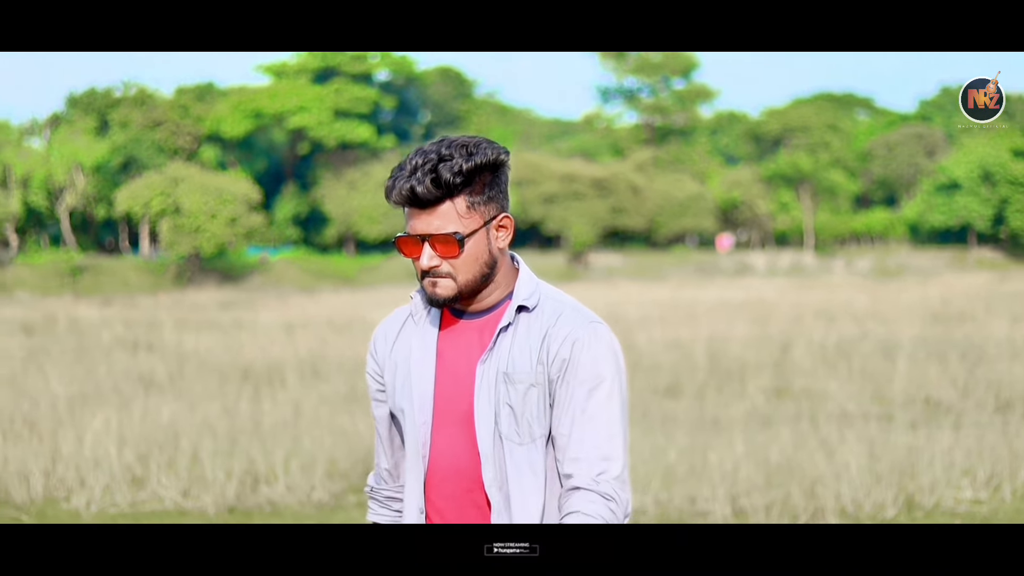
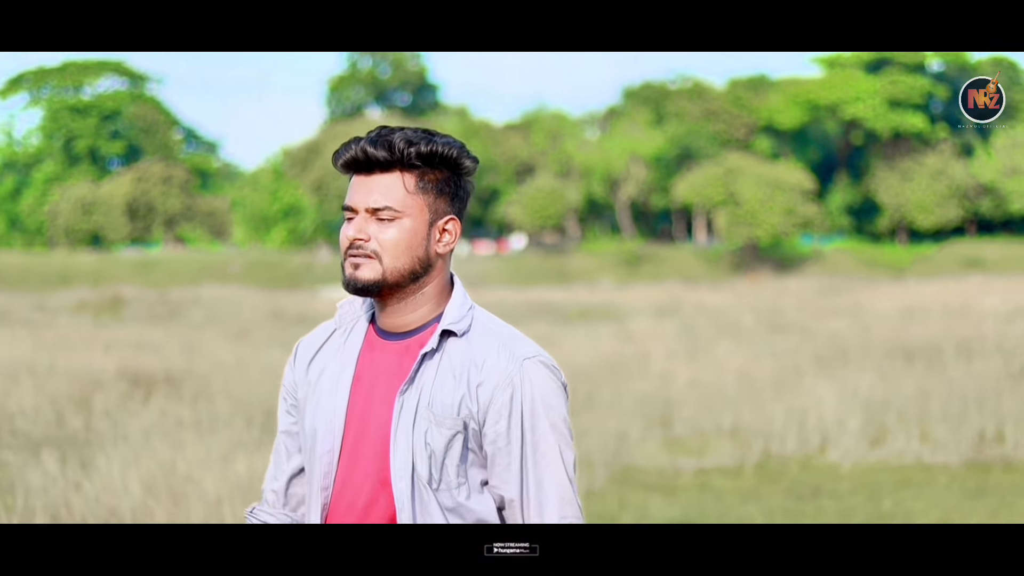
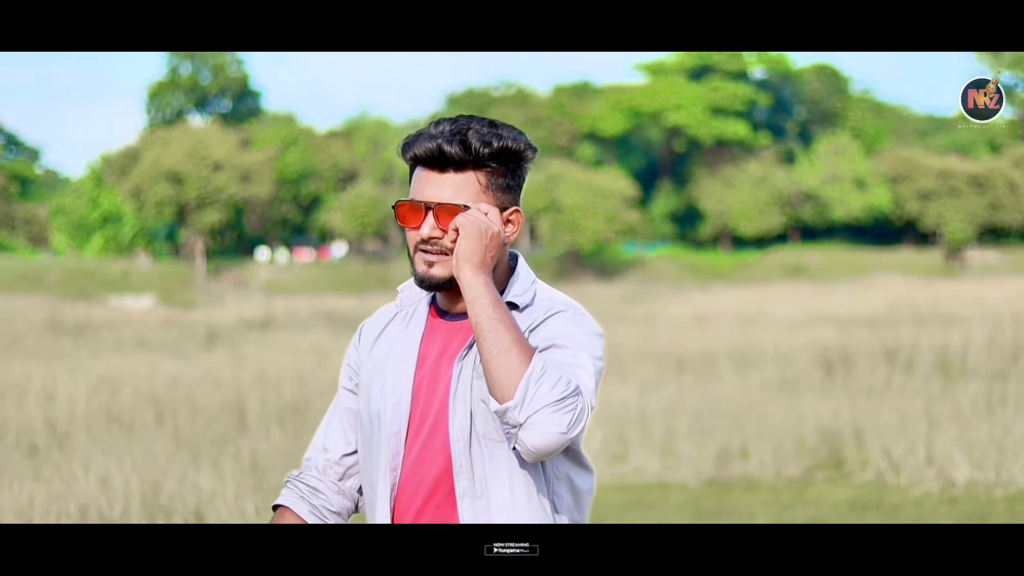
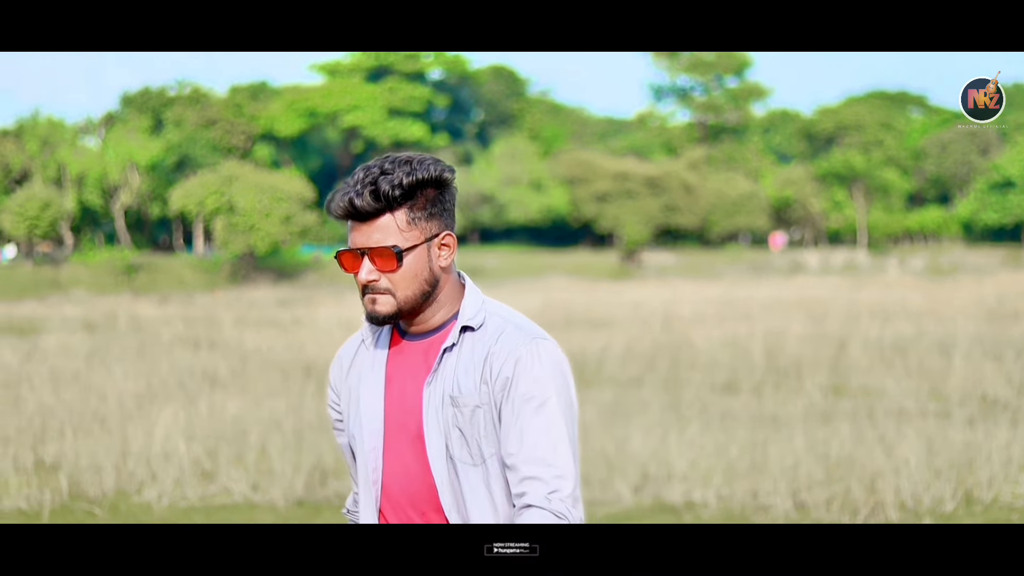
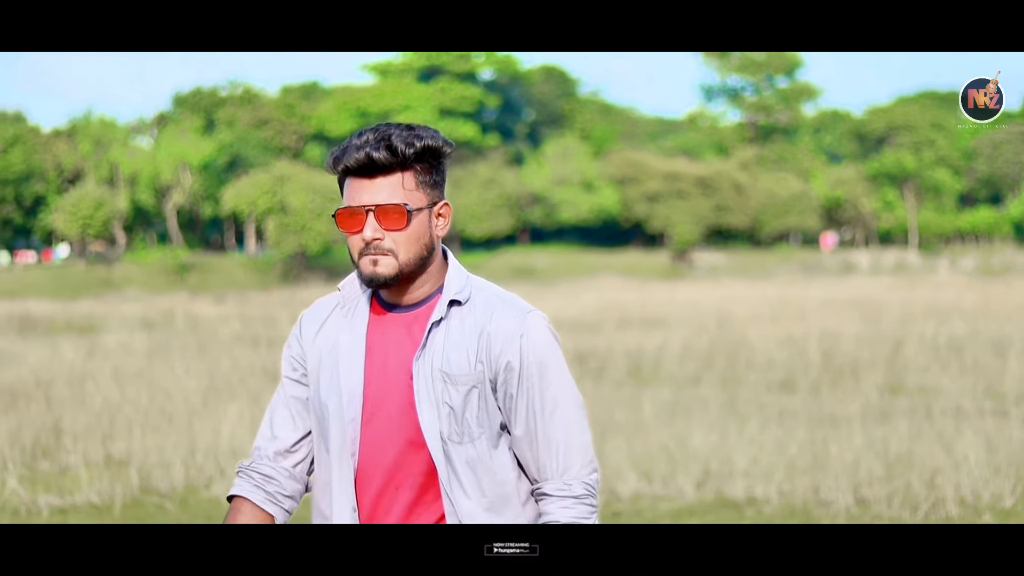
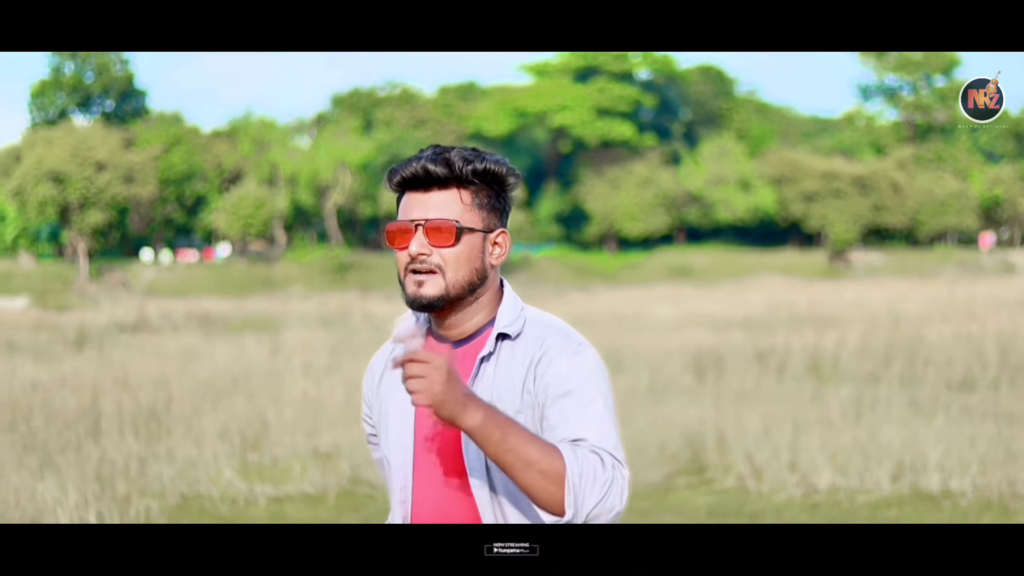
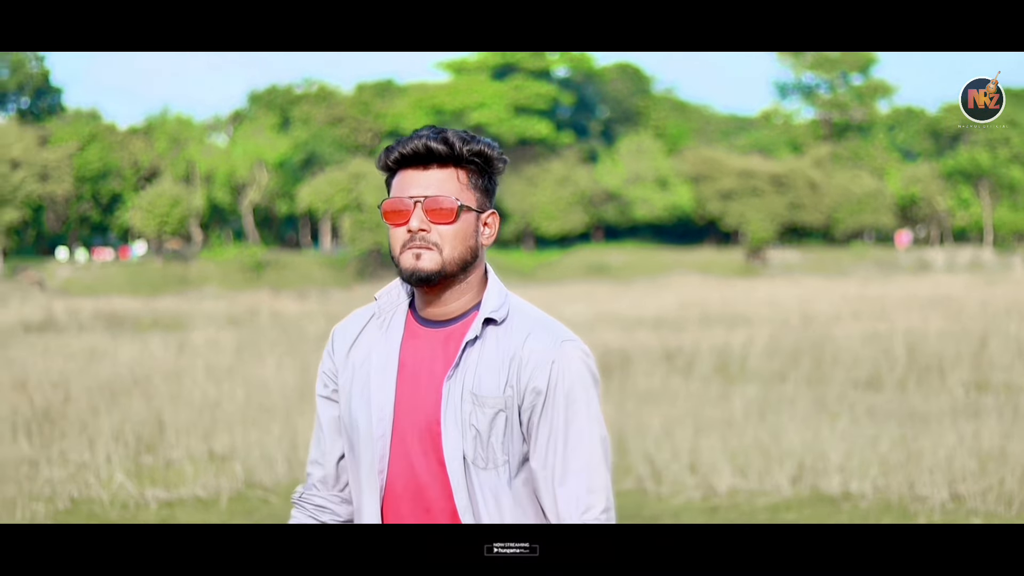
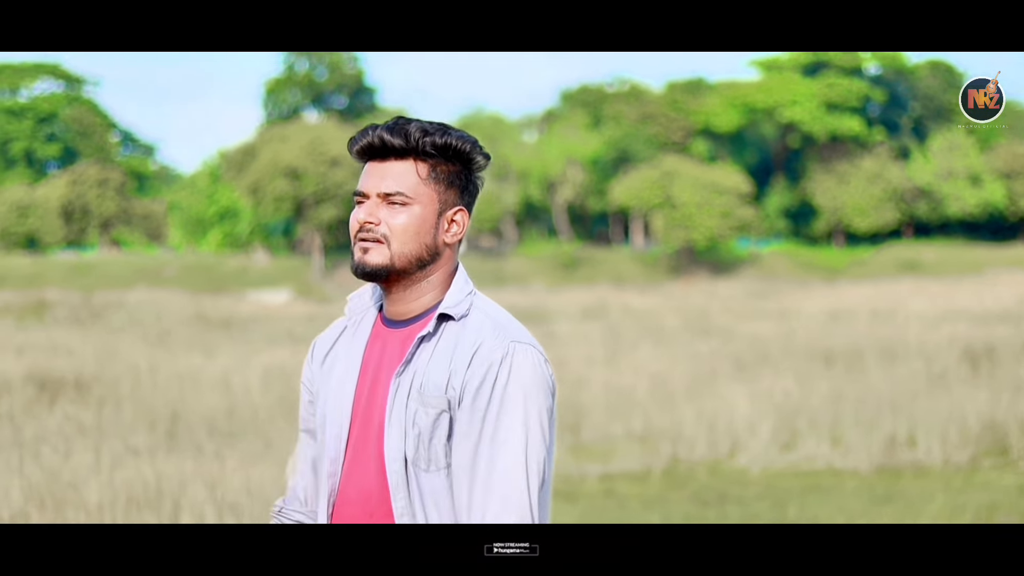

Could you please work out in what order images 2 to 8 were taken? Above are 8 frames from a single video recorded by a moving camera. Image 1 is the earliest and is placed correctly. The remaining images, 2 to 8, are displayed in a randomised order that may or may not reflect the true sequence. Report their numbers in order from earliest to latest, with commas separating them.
4, 5, 7, 6, 3, 8, 2
